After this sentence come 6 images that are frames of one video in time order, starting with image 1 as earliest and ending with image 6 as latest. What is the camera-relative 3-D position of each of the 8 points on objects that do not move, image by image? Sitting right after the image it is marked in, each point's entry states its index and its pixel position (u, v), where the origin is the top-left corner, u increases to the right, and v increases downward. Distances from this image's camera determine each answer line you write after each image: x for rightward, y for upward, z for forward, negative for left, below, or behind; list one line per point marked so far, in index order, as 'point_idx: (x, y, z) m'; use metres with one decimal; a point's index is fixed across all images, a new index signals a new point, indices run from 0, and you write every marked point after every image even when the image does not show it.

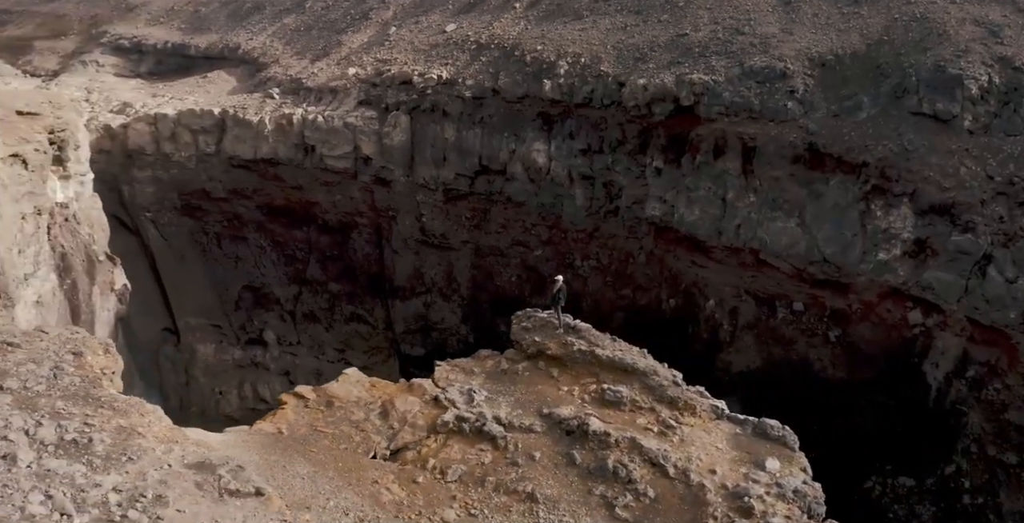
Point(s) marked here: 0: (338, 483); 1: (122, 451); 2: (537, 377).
0: (-0.8, -1.1, +3.5) m
1: (-1.9, -0.9, +3.5) m
2: (+0.2, -0.7, +4.4) m
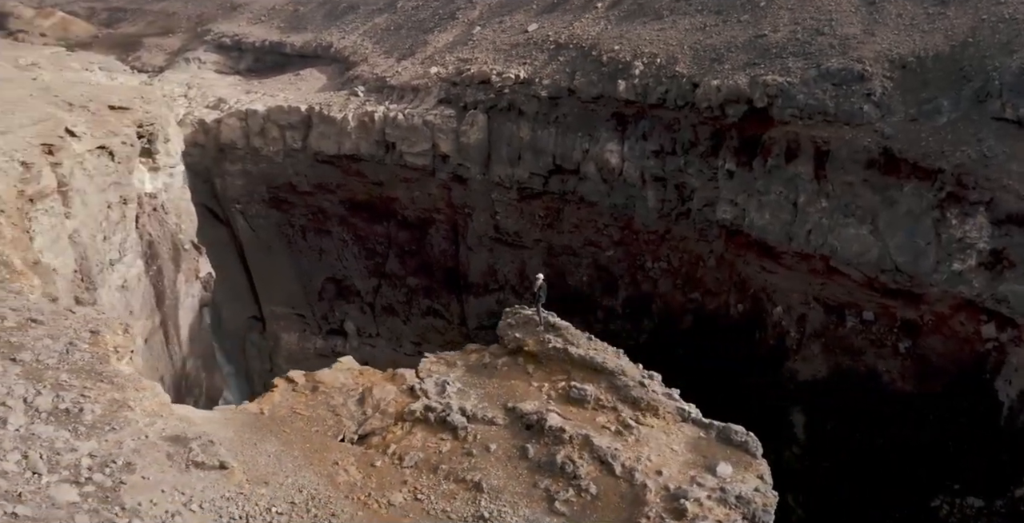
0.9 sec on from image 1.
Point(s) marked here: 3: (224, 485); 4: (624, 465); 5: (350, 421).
0: (-1.1, -1.0, +3.7) m
1: (-2.1, -0.8, +3.8) m
2: (0.0, -0.7, +4.4) m
3: (-1.4, -1.1, +3.5) m
4: (+0.5, -1.0, +3.5) m
5: (-0.9, -0.9, +4.1) m
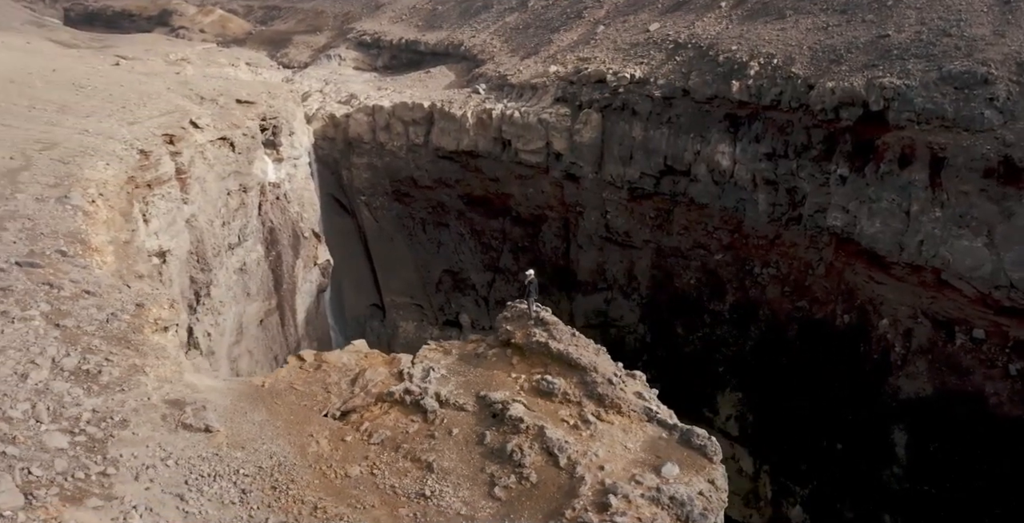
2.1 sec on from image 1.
0: (-1.3, -0.9, +4.0) m
1: (-2.3, -0.7, +4.2) m
2: (-0.1, -0.6, +4.6) m
3: (-1.6, -1.0, +3.8) m
4: (+0.3, -1.0, +3.6) m
5: (-1.1, -0.8, +4.4) m
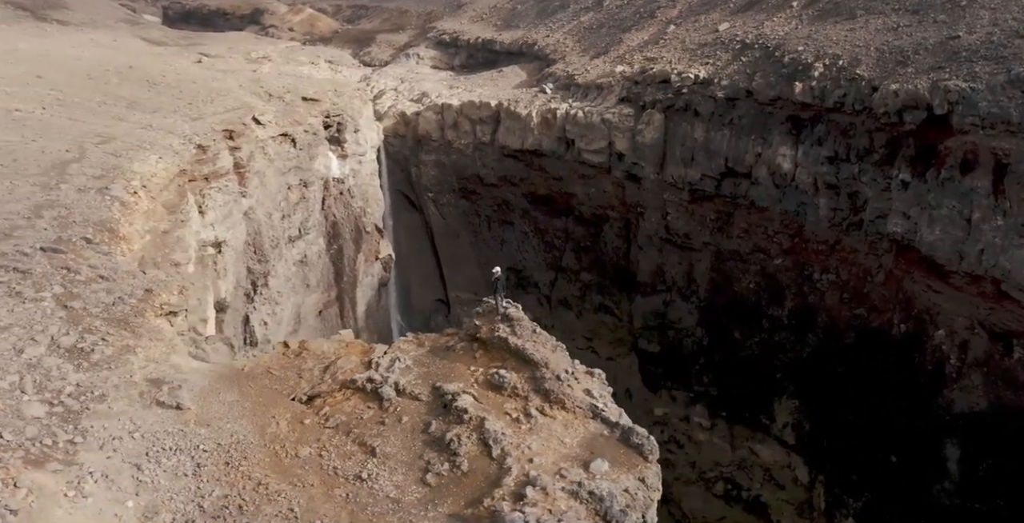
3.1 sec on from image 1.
0: (-1.6, -0.9, +4.3) m
1: (-2.5, -0.6, +4.6) m
2: (-0.3, -0.6, +4.7) m
3: (-1.9, -0.9, +4.1) m
4: (-0.1, -0.9, +3.7) m
5: (-1.3, -0.8, +4.7) m
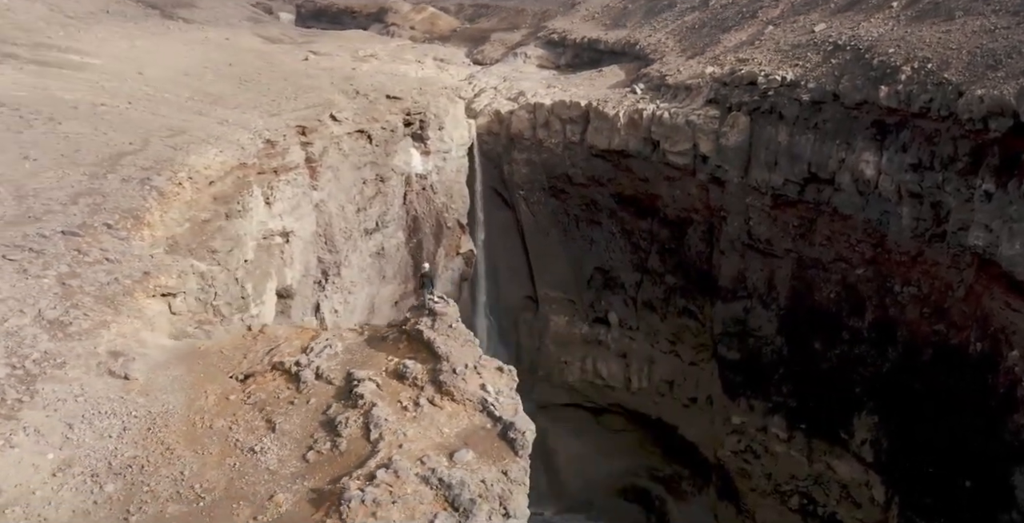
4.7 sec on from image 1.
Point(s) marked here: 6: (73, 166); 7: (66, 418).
0: (-2.1, -0.8, +4.8) m
1: (-3.0, -0.5, +5.2) m
2: (-0.8, -0.6, +5.0) m
3: (-2.5, -0.8, +4.6) m
4: (-0.7, -0.9, +4.0) m
5: (-1.8, -0.7, +5.1) m
6: (-5.6, +1.2, +9.3) m
7: (-2.6, -0.9, +4.2) m
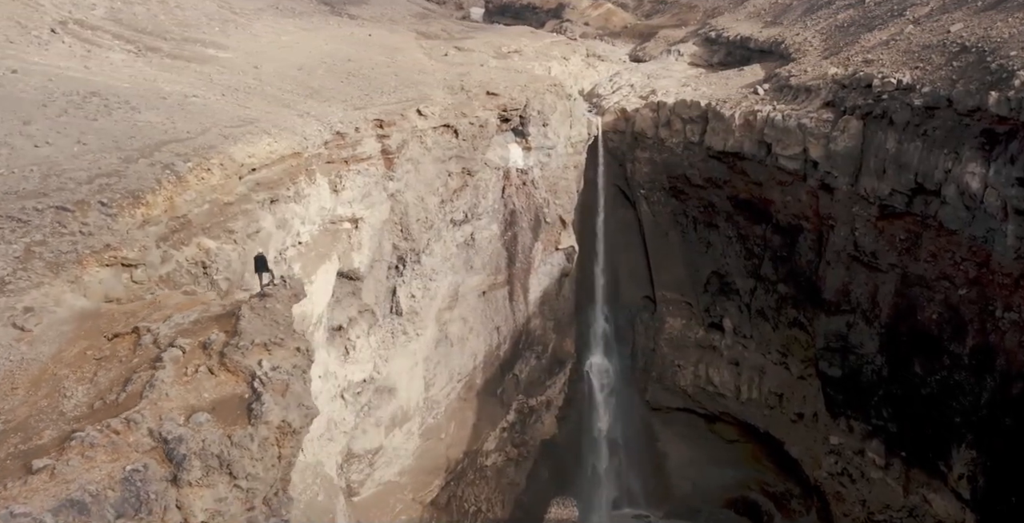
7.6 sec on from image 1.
0: (-3.5, -0.6, +5.7) m
1: (-4.2, -0.3, +6.2) m
2: (-2.1, -0.5, +5.7) m
3: (-3.8, -0.6, +5.6) m
4: (-2.2, -0.8, +4.6) m
5: (-3.1, -0.5, +5.9) m
6: (-5.9, +1.6, +10.7) m
7: (-4.0, -0.7, +5.2) m
